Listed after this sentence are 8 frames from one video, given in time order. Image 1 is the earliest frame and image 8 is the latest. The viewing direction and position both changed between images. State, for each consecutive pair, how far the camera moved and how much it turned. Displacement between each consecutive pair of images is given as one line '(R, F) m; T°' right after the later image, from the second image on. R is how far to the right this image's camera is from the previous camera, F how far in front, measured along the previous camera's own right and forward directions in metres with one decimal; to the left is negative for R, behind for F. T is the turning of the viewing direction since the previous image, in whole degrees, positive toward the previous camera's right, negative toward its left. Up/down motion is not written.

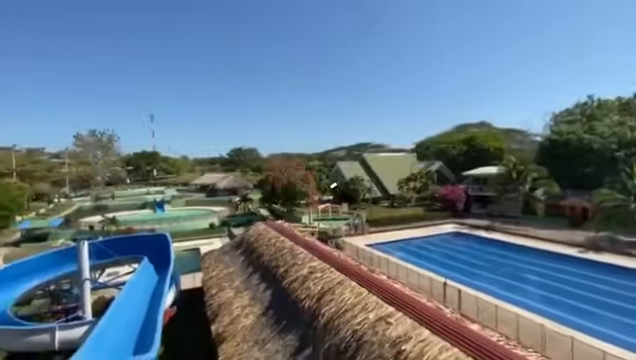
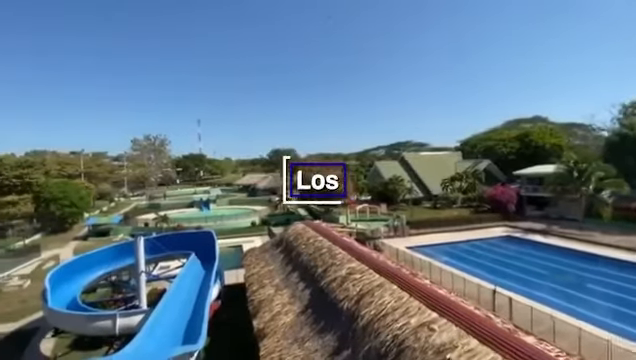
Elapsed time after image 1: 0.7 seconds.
(0.0, +0.2) m; -4°
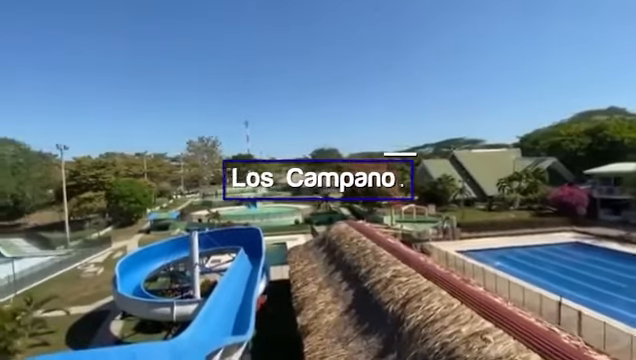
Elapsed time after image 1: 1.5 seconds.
(0.0, +0.3) m; -5°
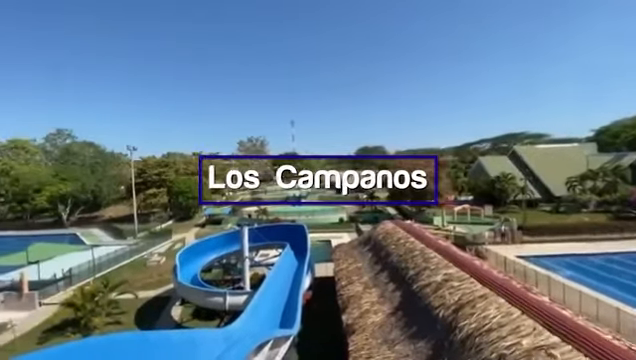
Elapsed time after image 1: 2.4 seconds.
(0.0, +0.3) m; -5°
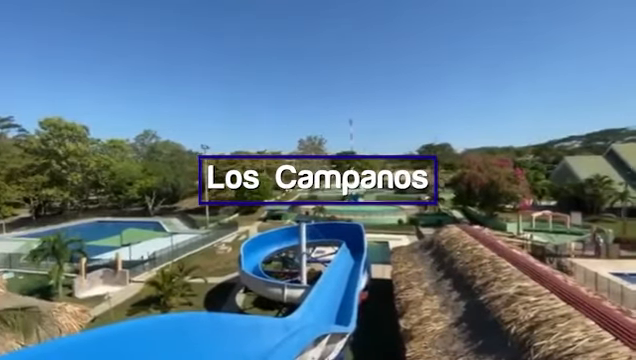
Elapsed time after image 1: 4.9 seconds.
(0.0, +0.5) m; -7°
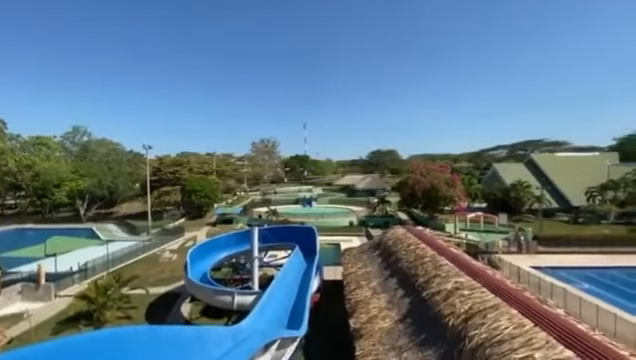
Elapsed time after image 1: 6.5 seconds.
(0.0, -0.4) m; +6°
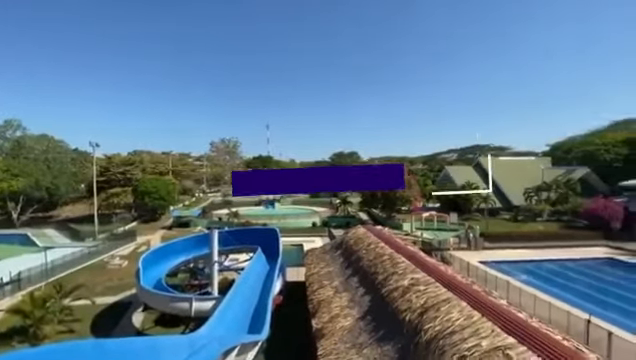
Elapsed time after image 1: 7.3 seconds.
(0.0, -0.3) m; +4°
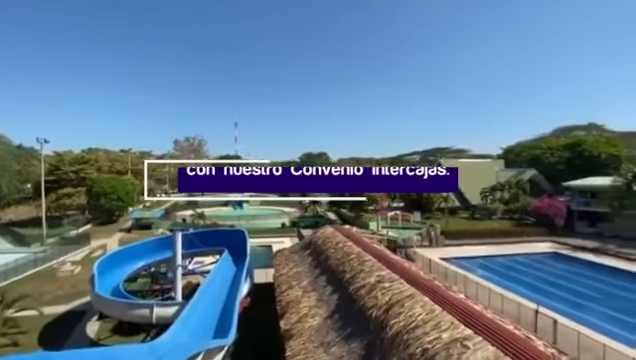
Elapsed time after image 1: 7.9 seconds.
(0.0, -0.2) m; +4°
